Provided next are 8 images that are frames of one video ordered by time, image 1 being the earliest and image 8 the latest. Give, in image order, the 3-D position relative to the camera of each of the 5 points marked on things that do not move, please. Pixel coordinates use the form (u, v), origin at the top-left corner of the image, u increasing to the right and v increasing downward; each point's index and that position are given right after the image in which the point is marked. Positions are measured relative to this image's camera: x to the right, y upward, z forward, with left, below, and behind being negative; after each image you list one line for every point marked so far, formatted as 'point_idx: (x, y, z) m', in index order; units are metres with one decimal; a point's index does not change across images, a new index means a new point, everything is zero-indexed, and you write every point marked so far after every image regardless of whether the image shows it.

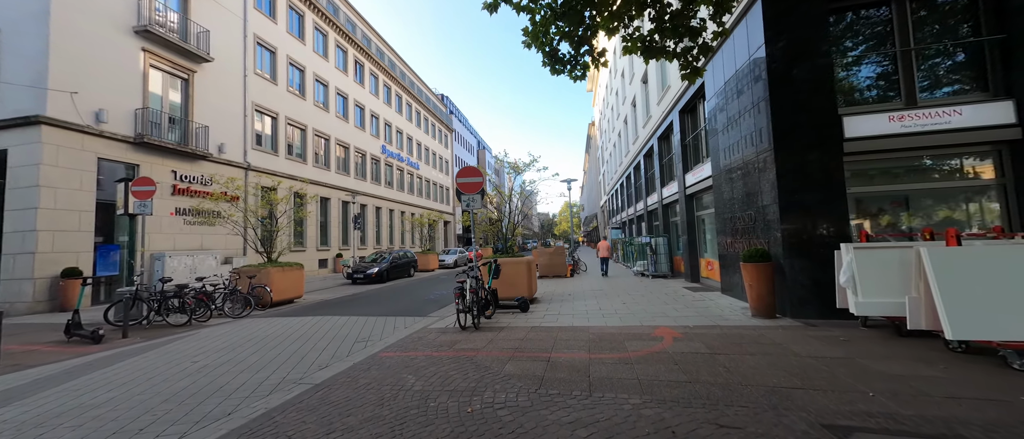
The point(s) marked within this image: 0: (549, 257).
0: (+1.5, -1.6, +14.4) m
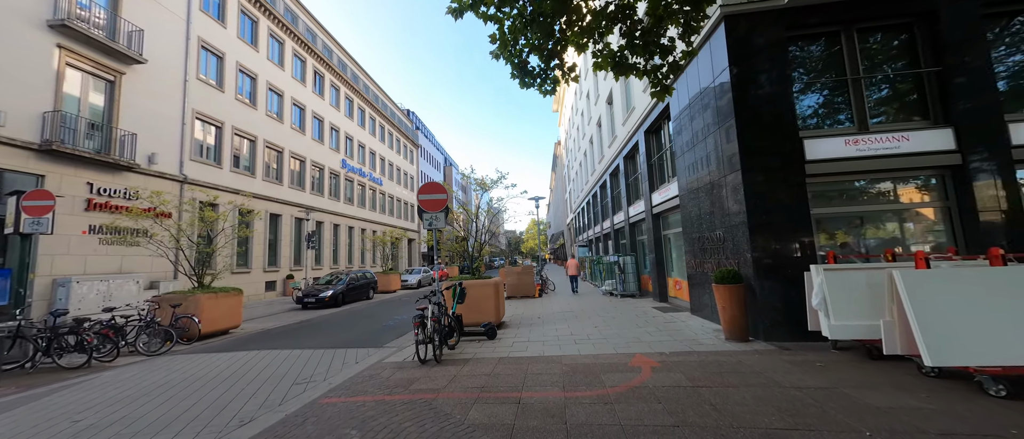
0: (+0.2, -2.4, +13.9) m
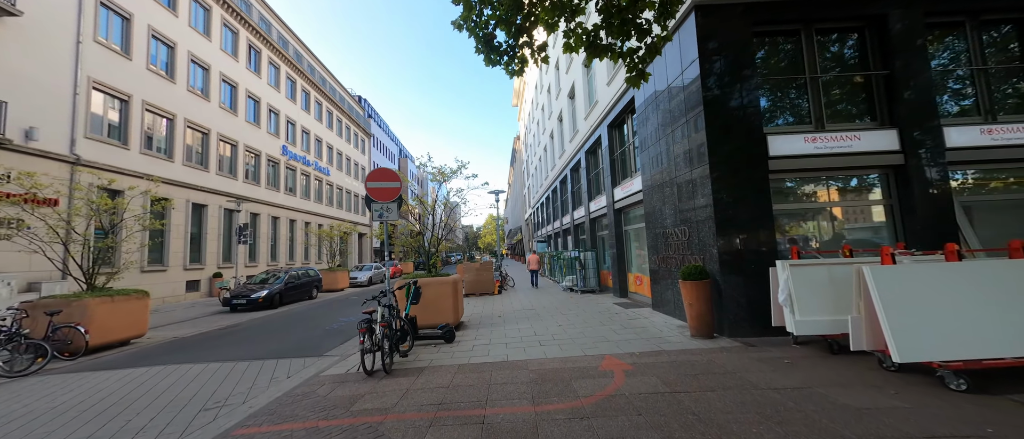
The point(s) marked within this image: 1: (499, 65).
0: (-1.4, -2.1, +13.3) m
1: (-0.2, +2.4, +5.3) m
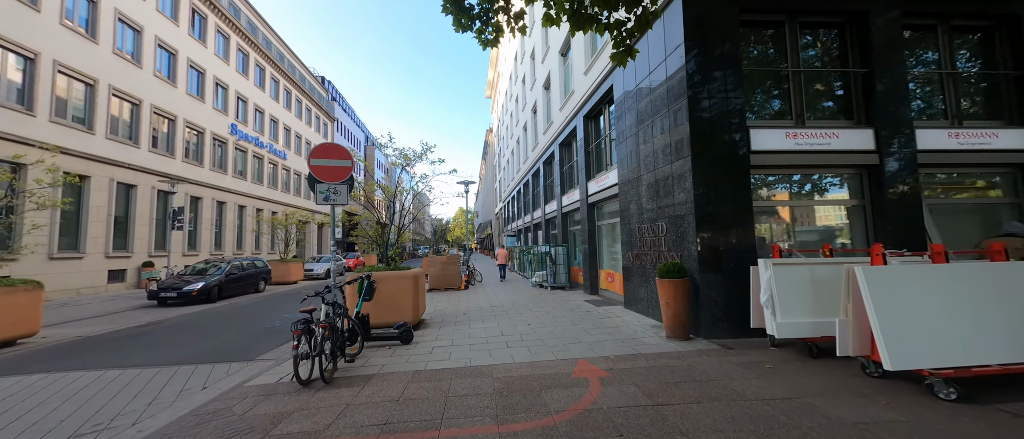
0: (-2.6, -1.8, +12.6) m
1: (-0.6, +2.6, +4.7) m
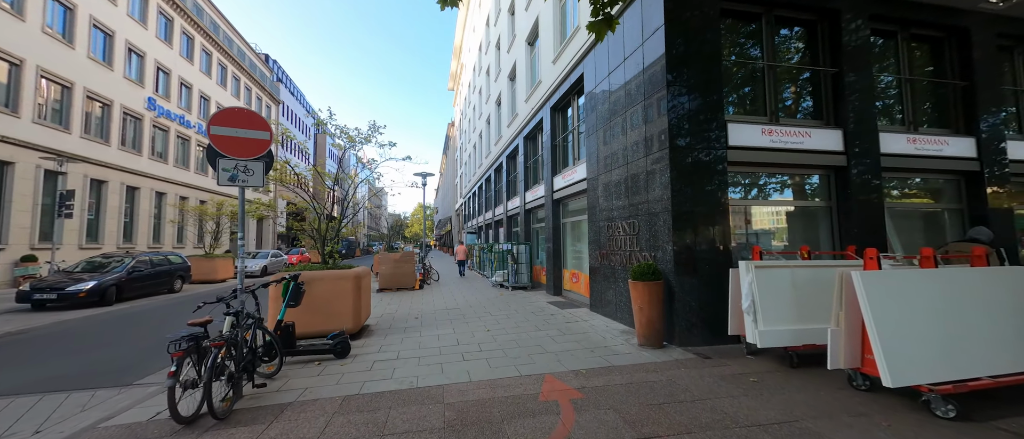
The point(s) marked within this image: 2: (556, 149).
0: (-4.0, -1.6, +11.5) m
1: (-1.0, +2.7, +3.9) m
2: (+1.3, +2.1, +10.1) m
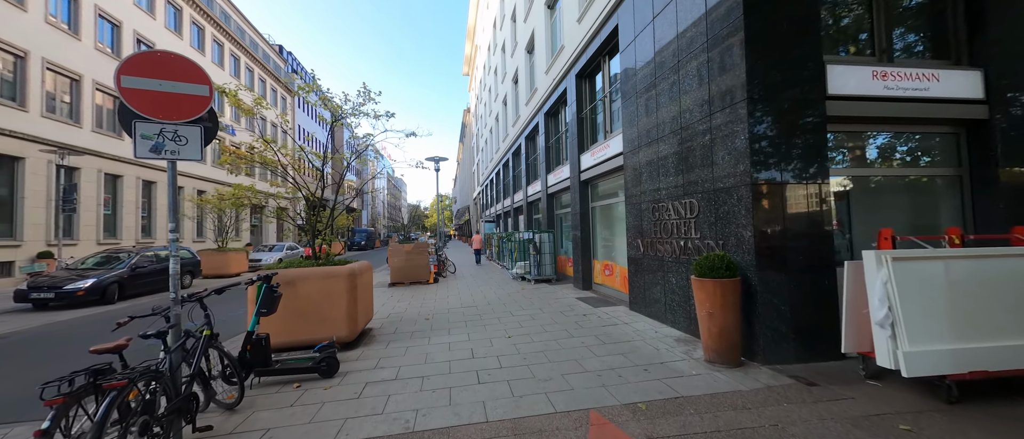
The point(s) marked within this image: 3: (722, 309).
0: (-3.4, -1.2, +10.6) m
1: (-0.8, +2.9, +2.7) m
2: (+1.8, +2.5, +8.8) m
3: (+2.2, -0.9, +3.6) m
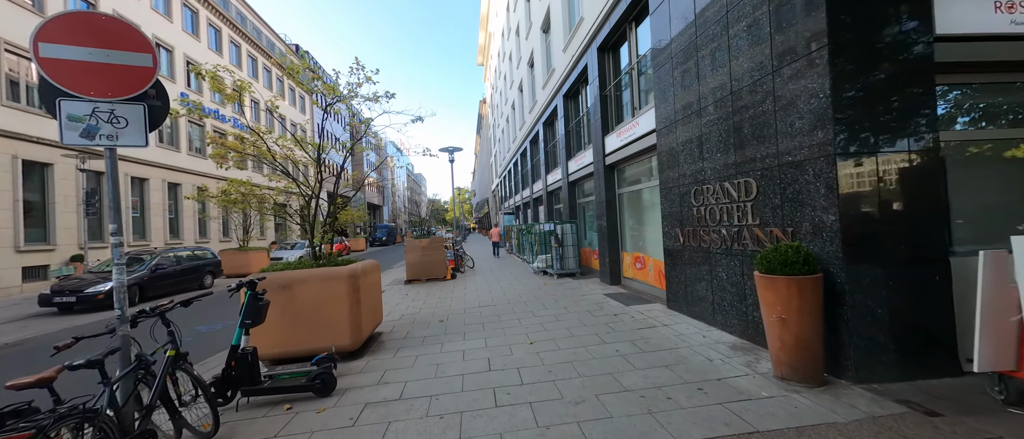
0: (-2.8, -1.0, +10.2) m
1: (-0.8, +2.9, +2.1) m
2: (+2.2, +2.8, +8.0) m
3: (+2.4, -0.8, +2.9) m
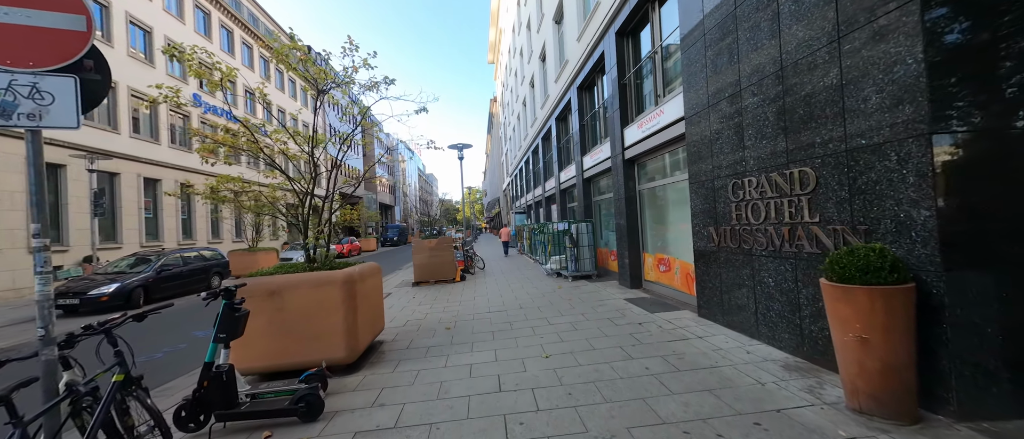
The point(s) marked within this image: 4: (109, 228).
0: (-2.4, -1.0, +9.8) m
1: (-0.7, +2.9, +1.6) m
2: (+2.5, +2.8, +7.4) m
3: (+2.5, -0.7, +2.3) m
4: (-17.5, -0.3, +14.7) m
